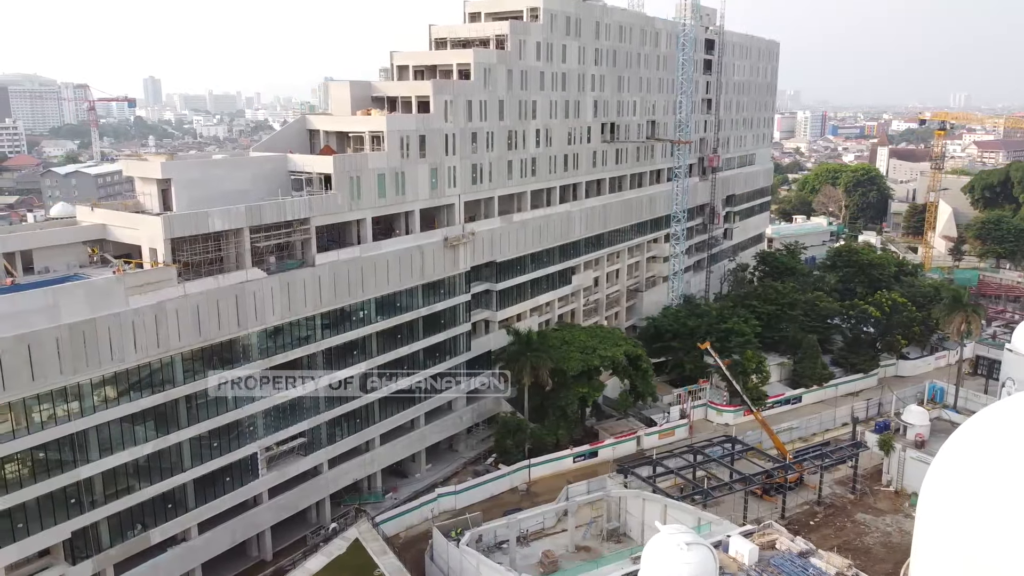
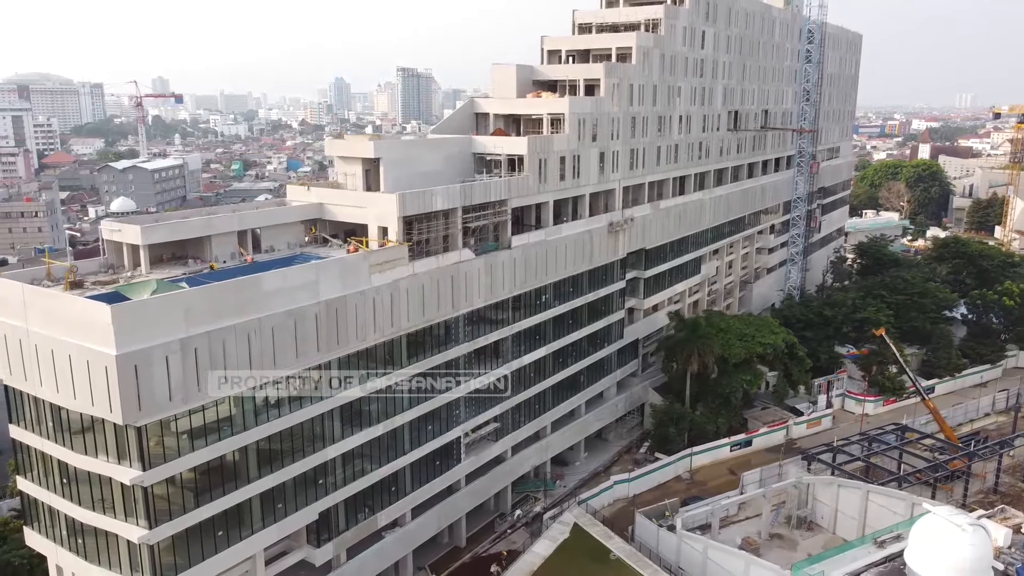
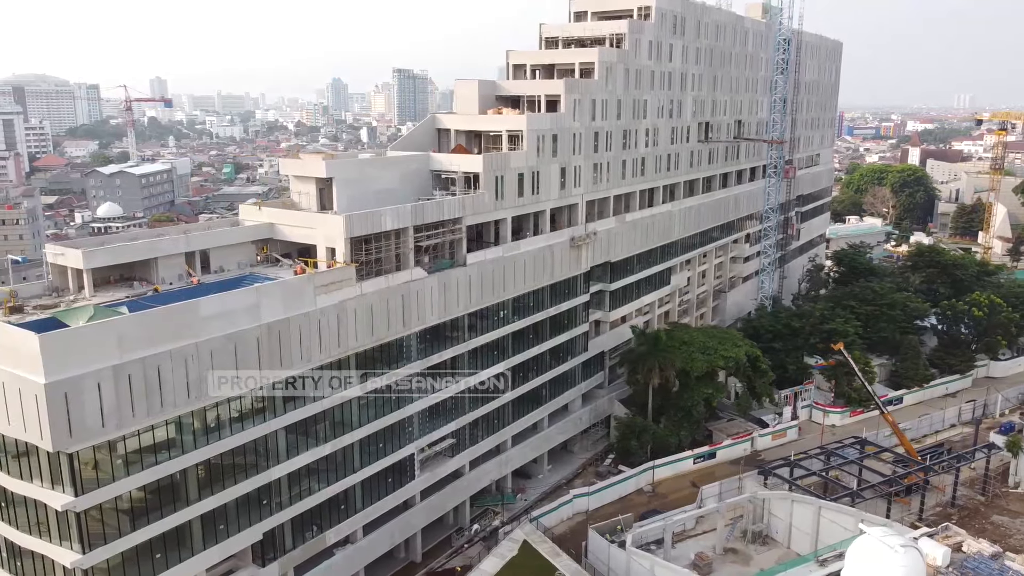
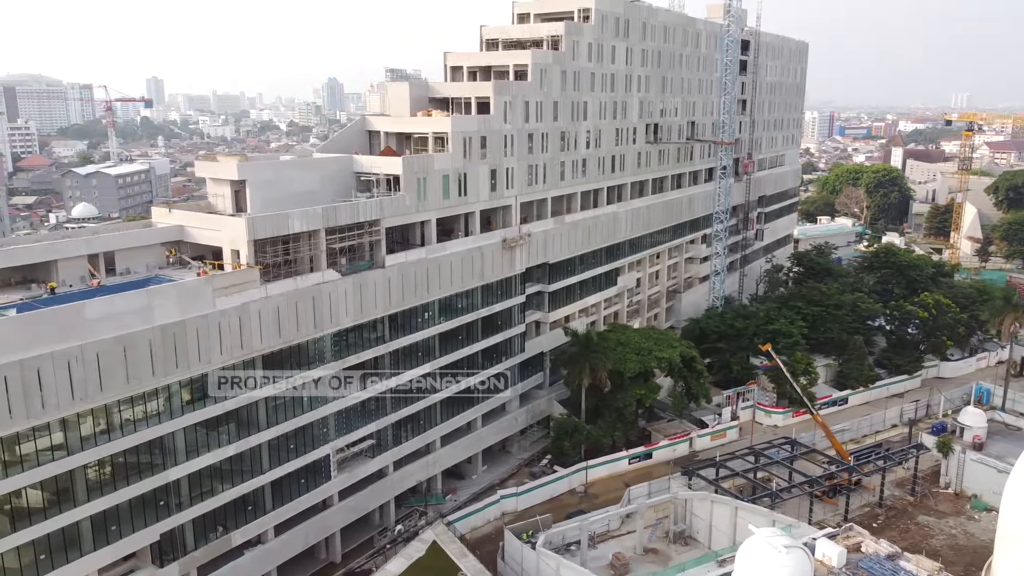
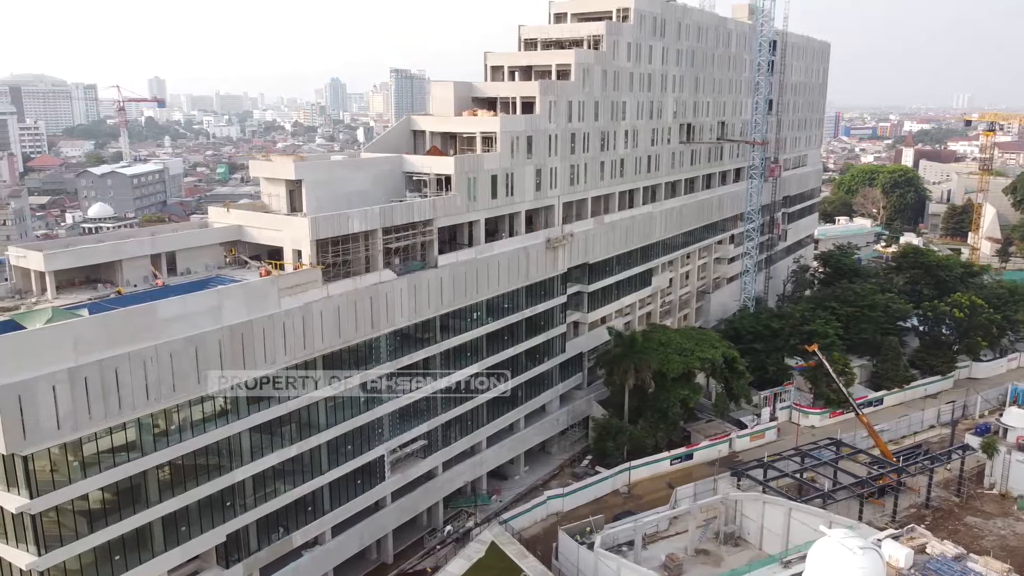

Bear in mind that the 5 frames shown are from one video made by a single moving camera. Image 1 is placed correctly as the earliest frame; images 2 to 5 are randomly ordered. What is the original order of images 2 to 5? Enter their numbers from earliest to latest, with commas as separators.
4, 5, 3, 2
